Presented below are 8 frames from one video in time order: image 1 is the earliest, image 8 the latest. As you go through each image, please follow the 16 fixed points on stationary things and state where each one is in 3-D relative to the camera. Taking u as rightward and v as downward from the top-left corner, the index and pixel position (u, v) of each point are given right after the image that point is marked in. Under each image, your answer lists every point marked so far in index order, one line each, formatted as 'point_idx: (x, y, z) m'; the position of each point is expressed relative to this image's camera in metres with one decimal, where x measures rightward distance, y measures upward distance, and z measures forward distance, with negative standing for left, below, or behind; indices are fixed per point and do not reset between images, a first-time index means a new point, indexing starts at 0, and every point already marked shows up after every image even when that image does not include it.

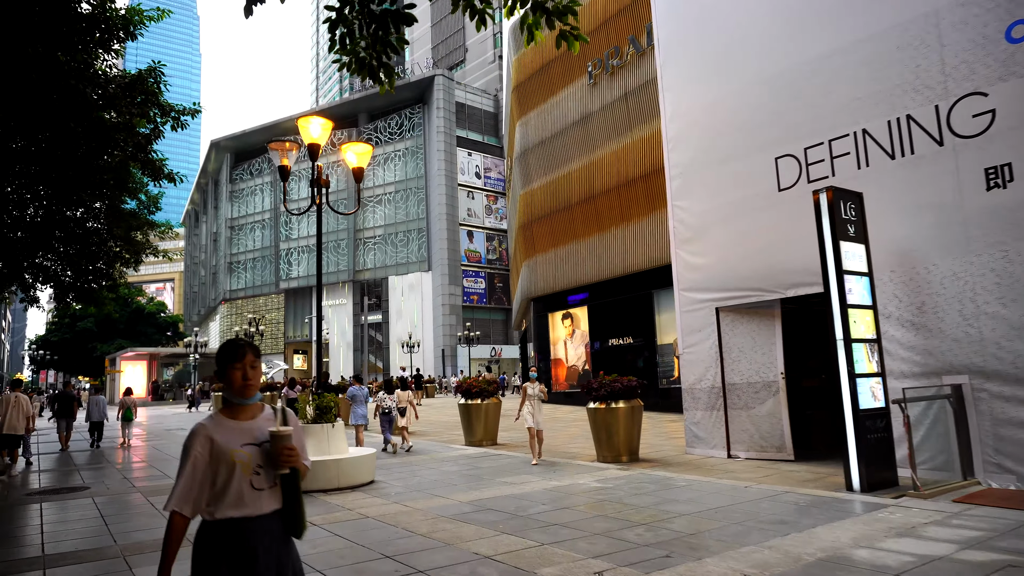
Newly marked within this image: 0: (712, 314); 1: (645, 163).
0: (+2.4, -0.3, +8.5) m
1: (+3.1, +2.9, +16.5) m
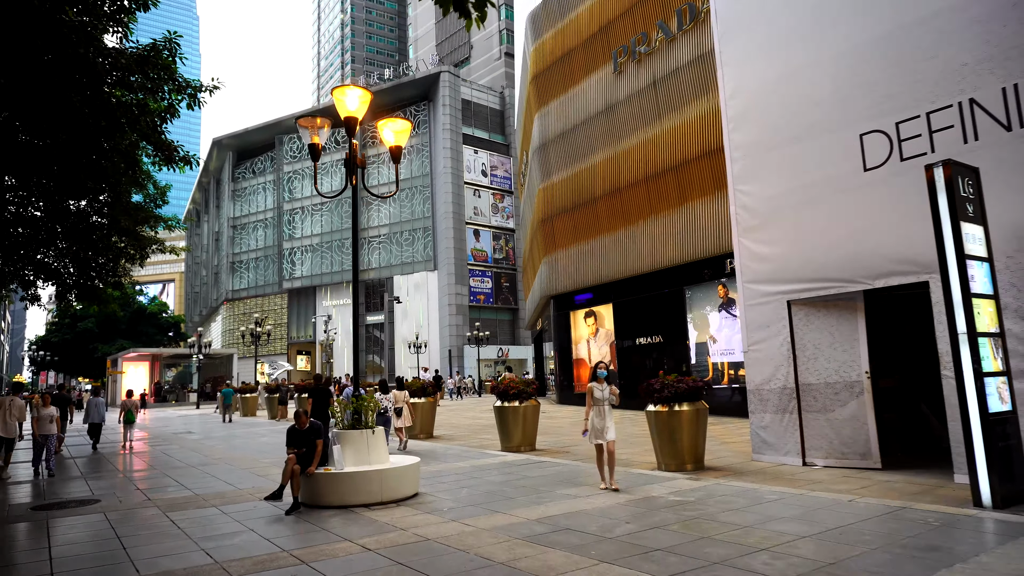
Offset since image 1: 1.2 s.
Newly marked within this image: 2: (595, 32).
0: (+2.9, -0.2, +7.7) m
1: (+3.6, +3.0, +15.8) m
2: (+2.2, +6.8, +18.8) m
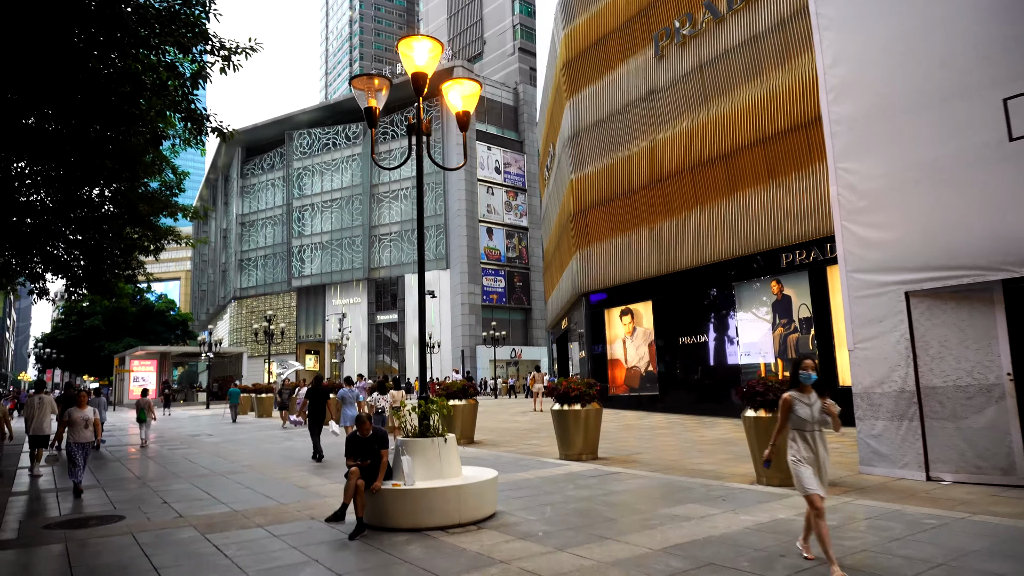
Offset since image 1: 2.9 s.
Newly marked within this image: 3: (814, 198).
0: (+3.7, -0.1, +6.8) m
1: (+4.4, +3.1, +14.9) m
2: (+3.0, +6.9, +17.9) m
3: (+5.4, +1.6, +12.8) m
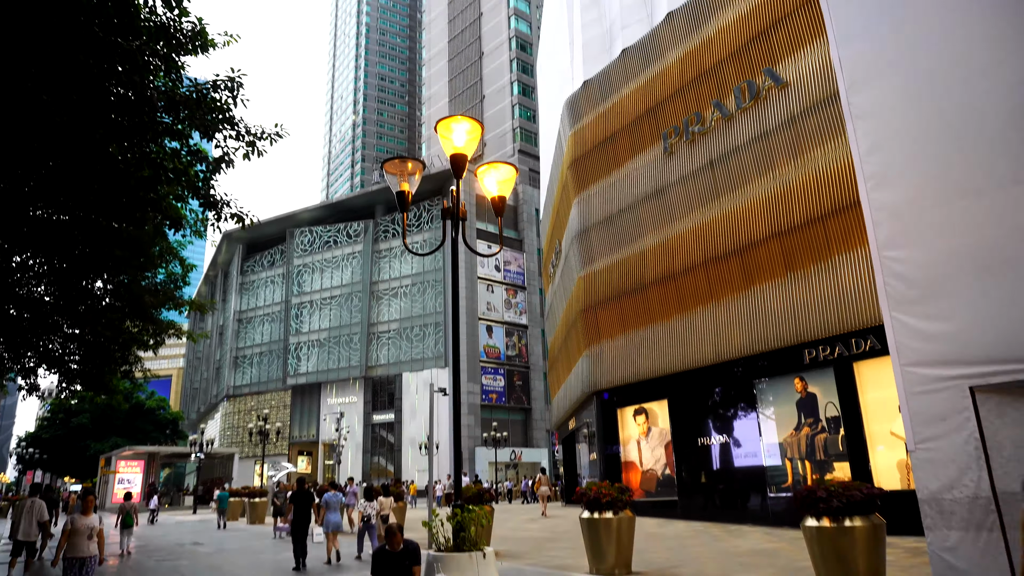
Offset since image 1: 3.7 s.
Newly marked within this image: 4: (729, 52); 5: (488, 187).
0: (+4.0, -0.9, +6.3) m
1: (+4.6, +1.1, +14.8) m
2: (+3.3, +4.4, +18.2) m
3: (+5.6, -0.1, +12.5) m
4: (+4.7, +5.2, +15.7) m
5: (-0.2, +0.9, +6.6) m
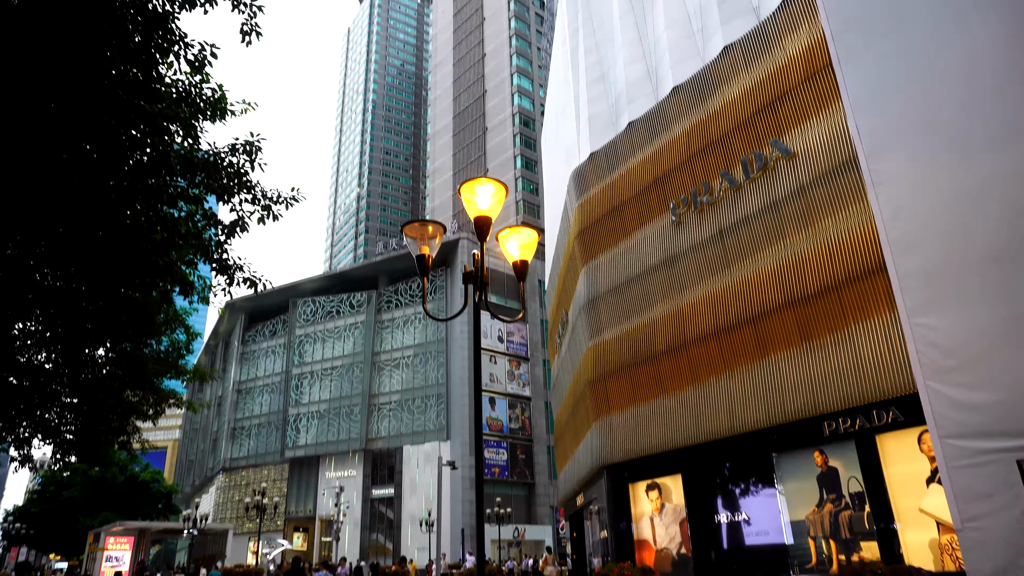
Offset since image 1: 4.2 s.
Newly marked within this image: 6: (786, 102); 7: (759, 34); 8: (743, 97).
0: (+4.2, -1.5, +6.0) m
1: (+4.8, -0.3, +14.6) m
2: (+3.5, +2.7, +18.4) m
3: (+5.8, -1.3, +12.2) m
4: (+4.9, +3.6, +15.9) m
5: (0.0, +0.3, +6.5) m
6: (+5.6, +3.8, +14.6) m
7: (+5.4, +5.6, +15.8) m
8: (+5.1, +4.2, +15.8) m
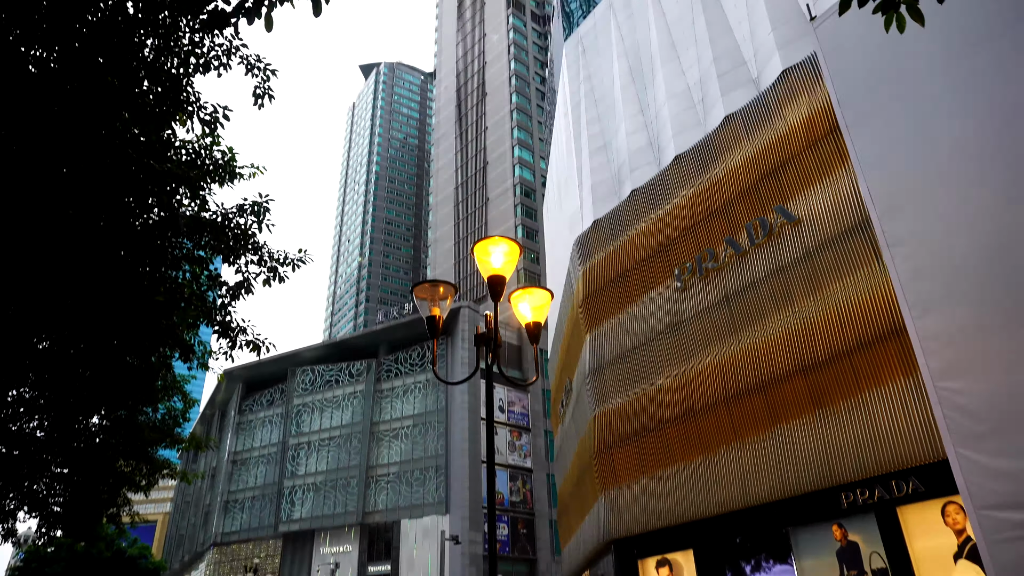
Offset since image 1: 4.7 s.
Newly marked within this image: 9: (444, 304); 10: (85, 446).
0: (+4.3, -2.0, +5.6) m
1: (+4.9, -1.7, +14.3) m
2: (+3.6, +1.0, +18.4) m
3: (+5.9, -2.4, +11.9) m
4: (+5.0, +2.1, +16.0) m
5: (+0.1, -0.2, +6.3) m
6: (+5.7, +2.4, +14.7) m
7: (+5.5, +4.1, +16.1) m
8: (+5.2, +2.7, +16.0) m
9: (-0.6, -0.1, +6.3) m
10: (-6.6, -2.4, +11.0) m
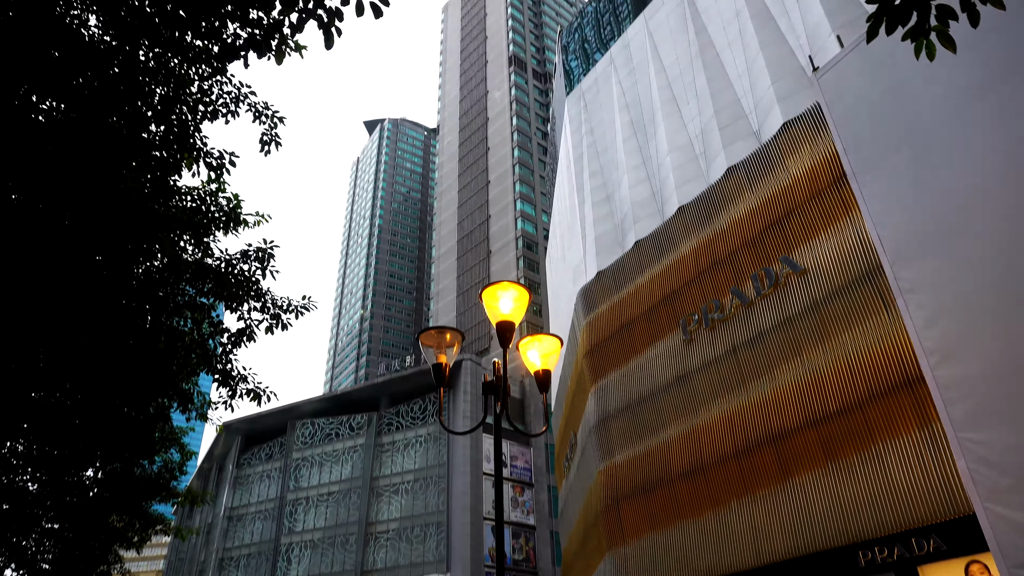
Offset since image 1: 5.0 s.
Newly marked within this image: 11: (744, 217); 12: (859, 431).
0: (+4.3, -2.3, +5.3) m
1: (+5.0, -2.7, +14.0) m
2: (+3.7, -0.3, +18.3) m
3: (+6.0, -3.2, +11.5) m
4: (+5.1, +1.0, +16.0) m
5: (+0.2, -0.6, +6.2) m
6: (+5.8, +1.4, +14.7) m
7: (+5.6, +3.0, +16.2) m
8: (+5.3, +1.6, +16.0) m
9: (-0.5, -0.5, +6.2) m
10: (-6.5, -3.2, +10.7) m
11: (+5.2, +1.6, +16.1) m
12: (+5.9, -2.4, +12.2) m
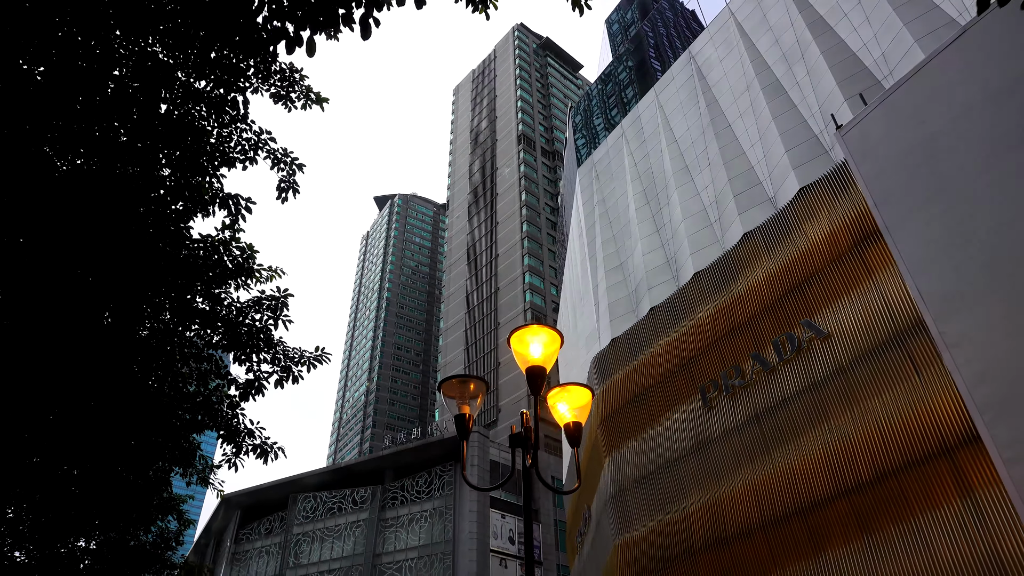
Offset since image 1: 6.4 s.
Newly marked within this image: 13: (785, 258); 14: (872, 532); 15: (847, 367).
0: (+4.5, -2.7, +4.7) m
1: (+5.3, -3.9, +13.3) m
2: (+4.0, -2.0, +17.8) m
3: (+6.2, -4.1, +10.8) m
4: (+5.5, -0.4, +15.6) m
5: (+0.4, -1.0, +5.8) m
6: (+6.1, +0.1, +14.4) m
7: (+6.0, +1.5, +16.1) m
8: (+5.6, +0.2, +15.7) m
9: (-0.3, -0.9, +5.8) m
10: (-6.3, -4.0, +10.1) m
11: (+5.5, +0.2, +15.8) m
12: (+6.1, -3.5, +11.5) m
13: (+5.9, +0.7, +15.4) m
14: (+5.9, -4.1, +11.8) m
15: (+6.1, -1.5, +13.1) m
